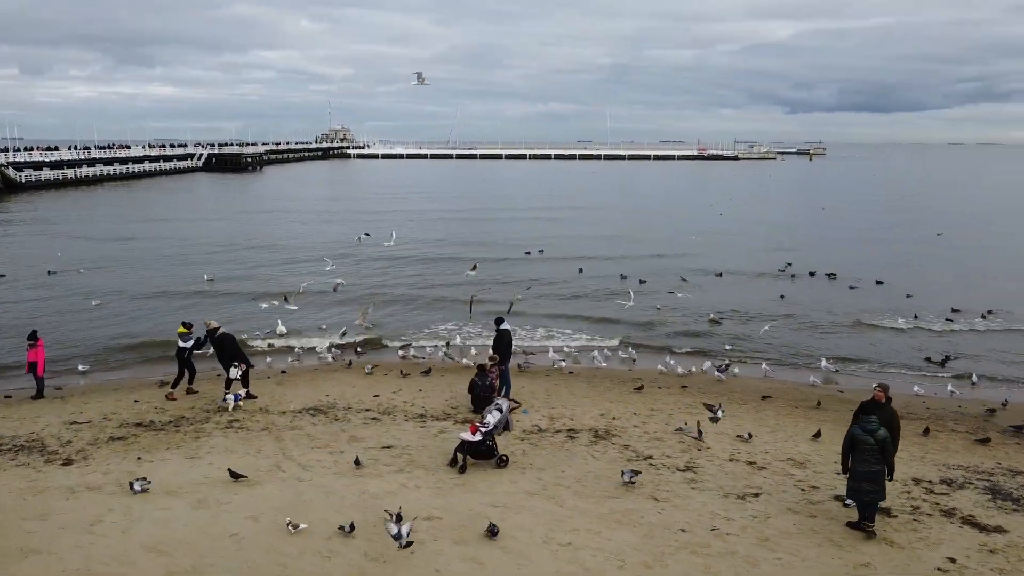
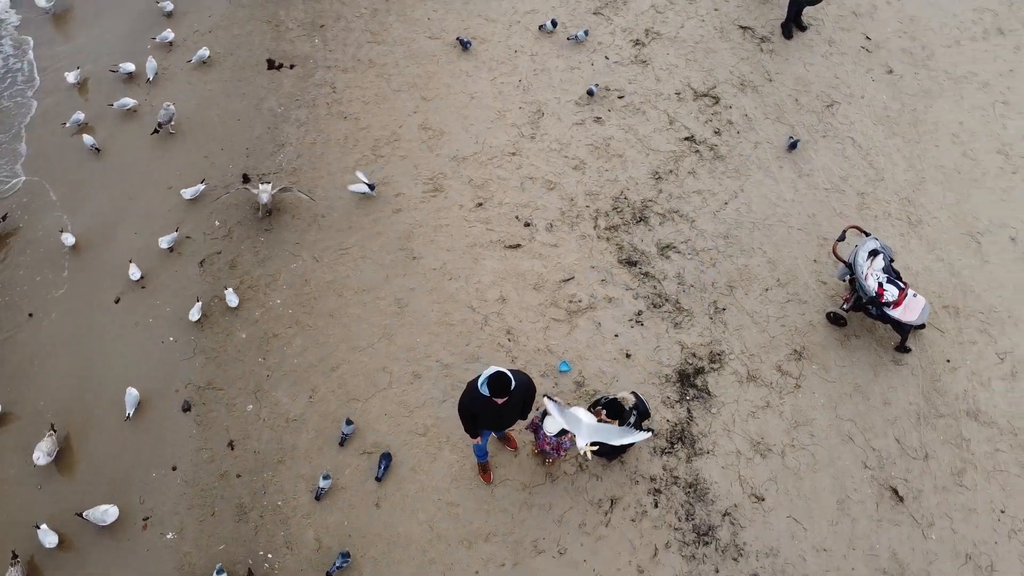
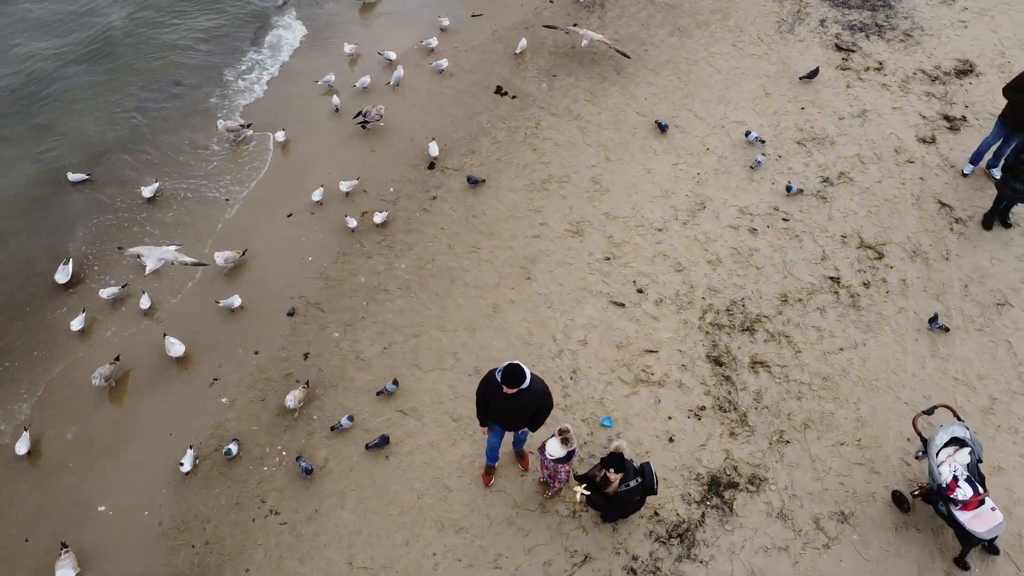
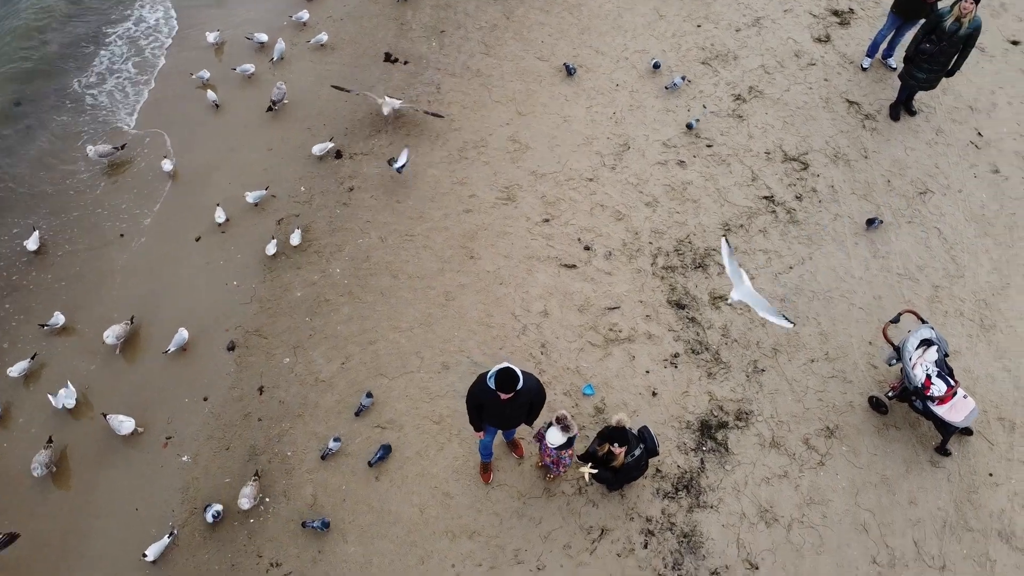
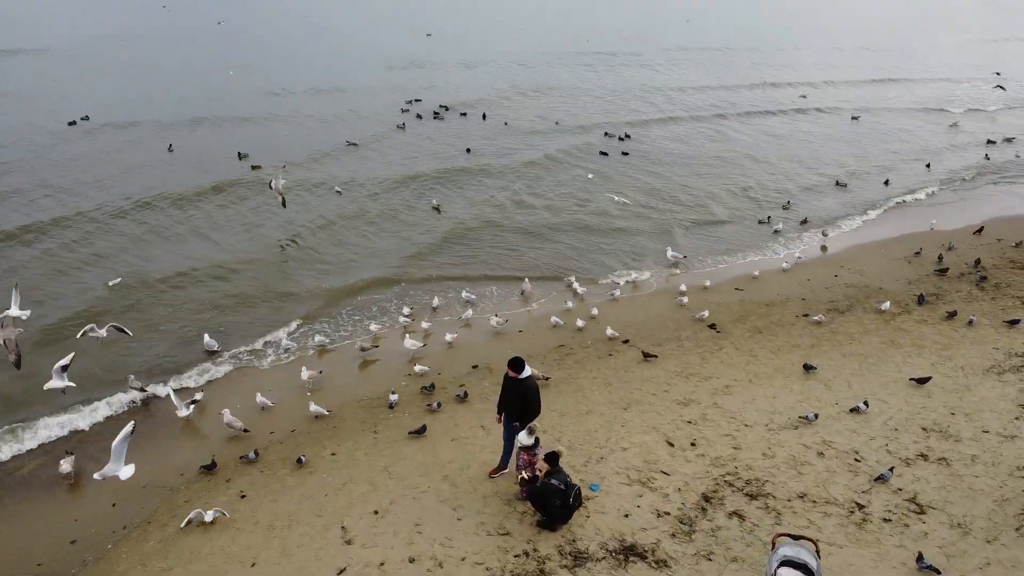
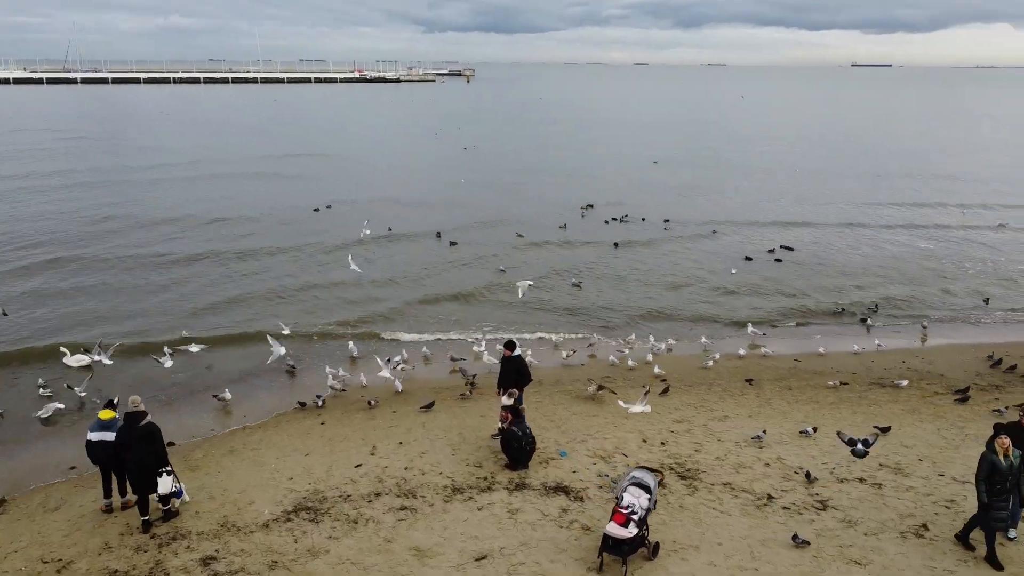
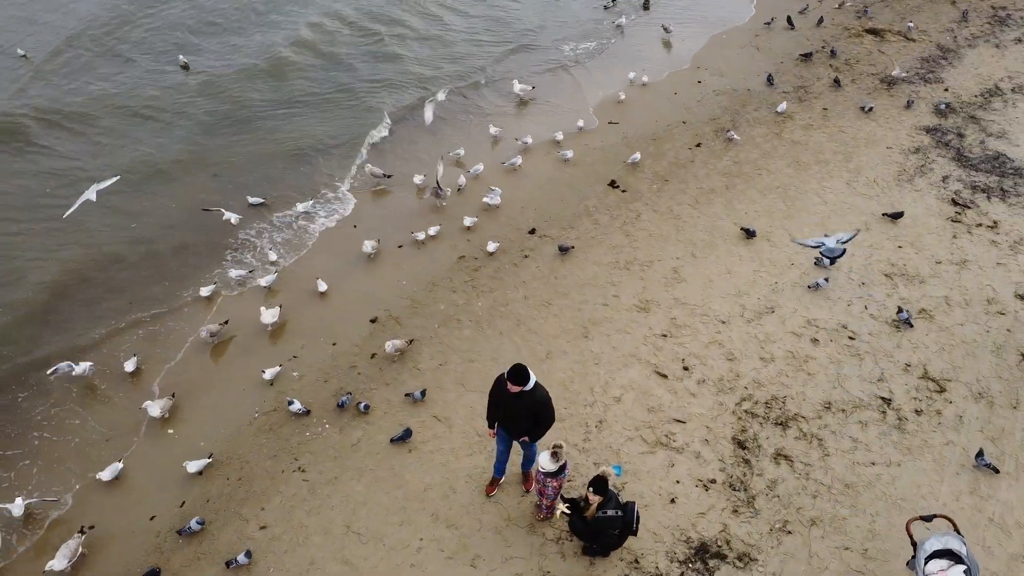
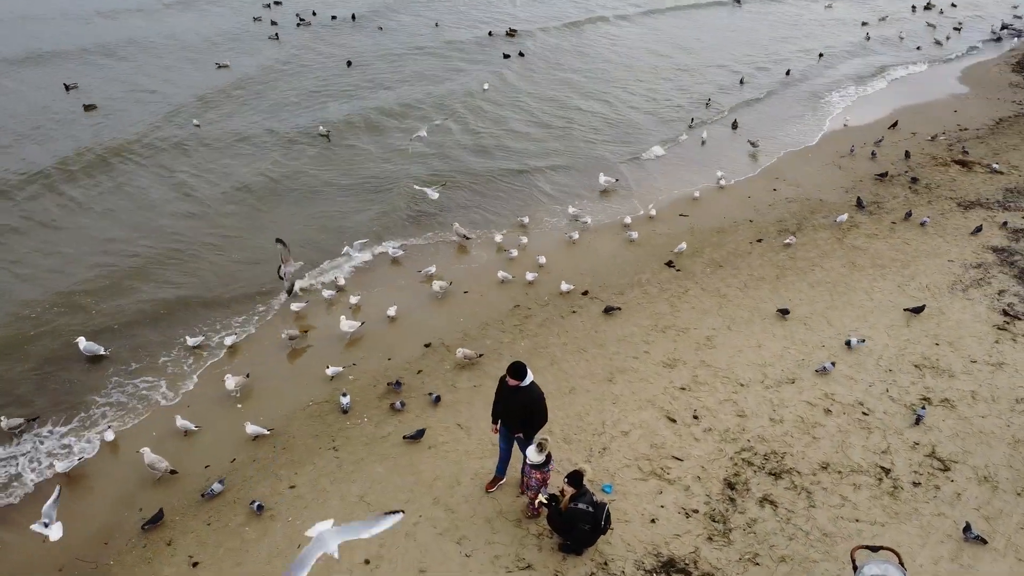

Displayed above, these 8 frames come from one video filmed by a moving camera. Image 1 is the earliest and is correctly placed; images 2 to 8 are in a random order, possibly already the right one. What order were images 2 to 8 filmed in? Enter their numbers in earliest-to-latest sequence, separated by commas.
6, 5, 8, 7, 3, 4, 2
